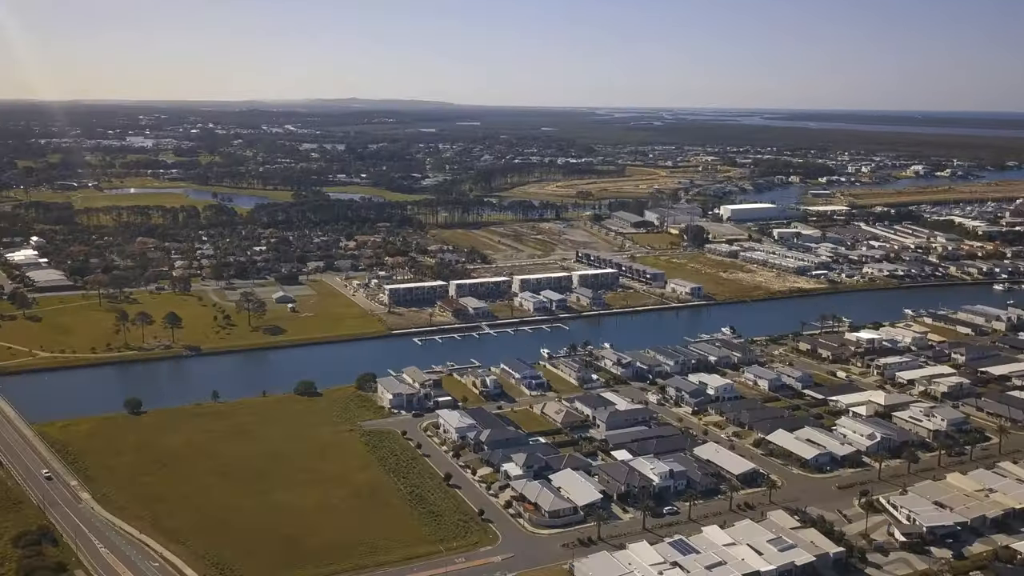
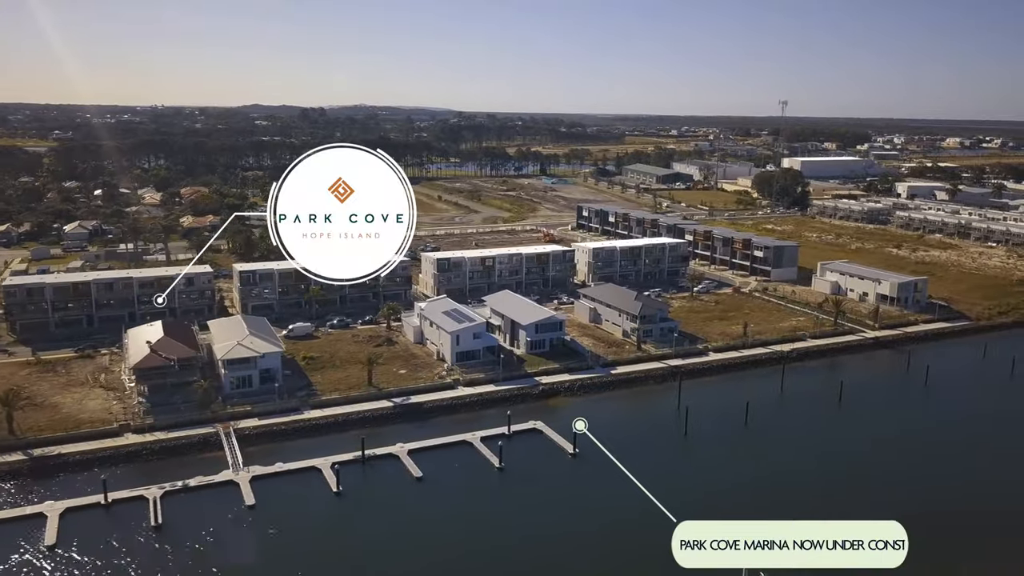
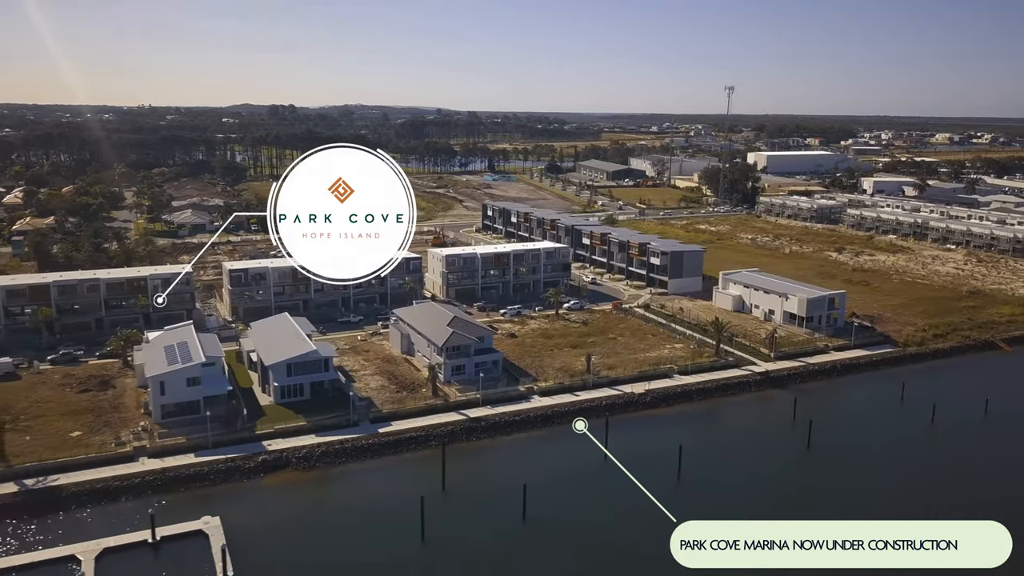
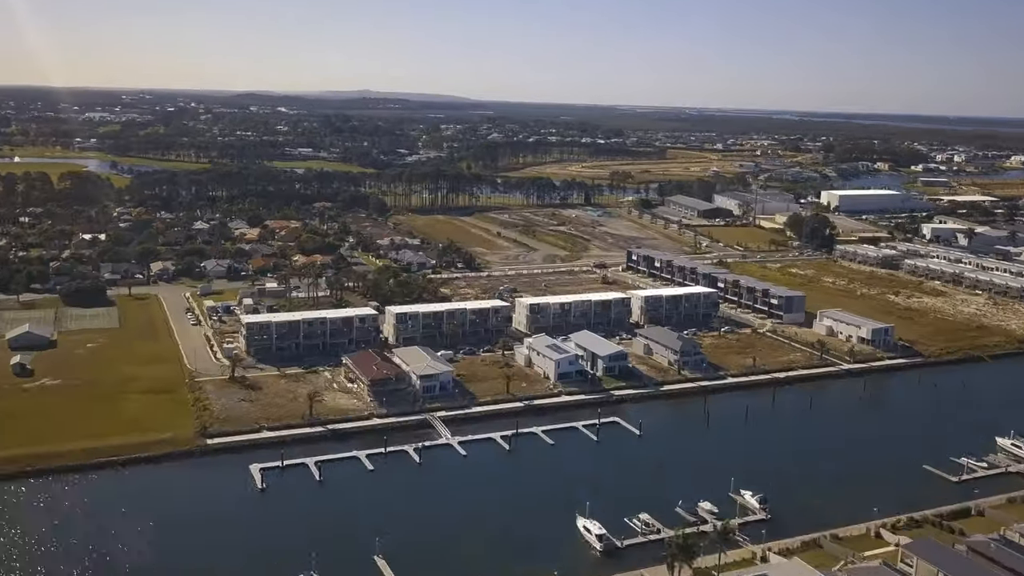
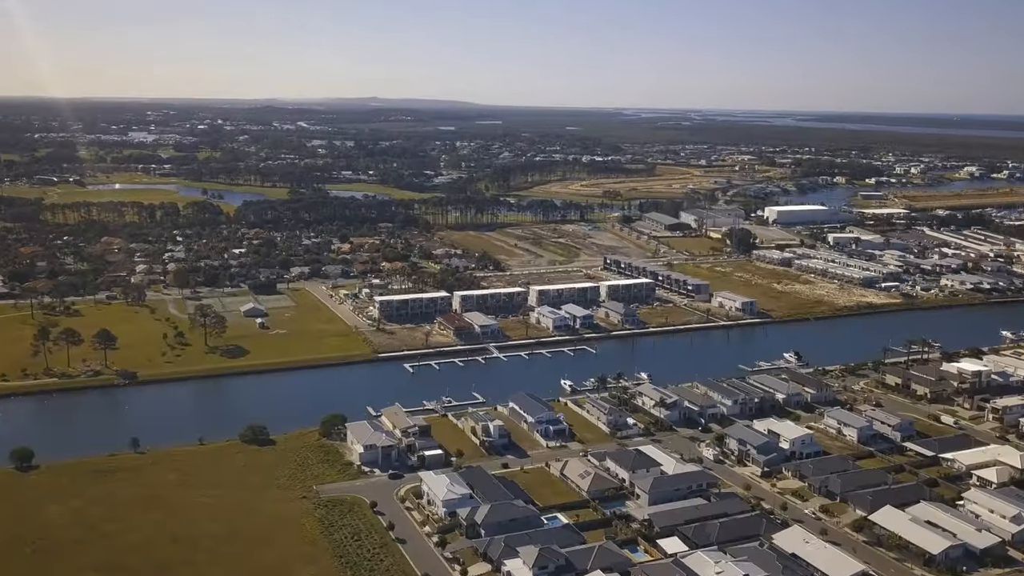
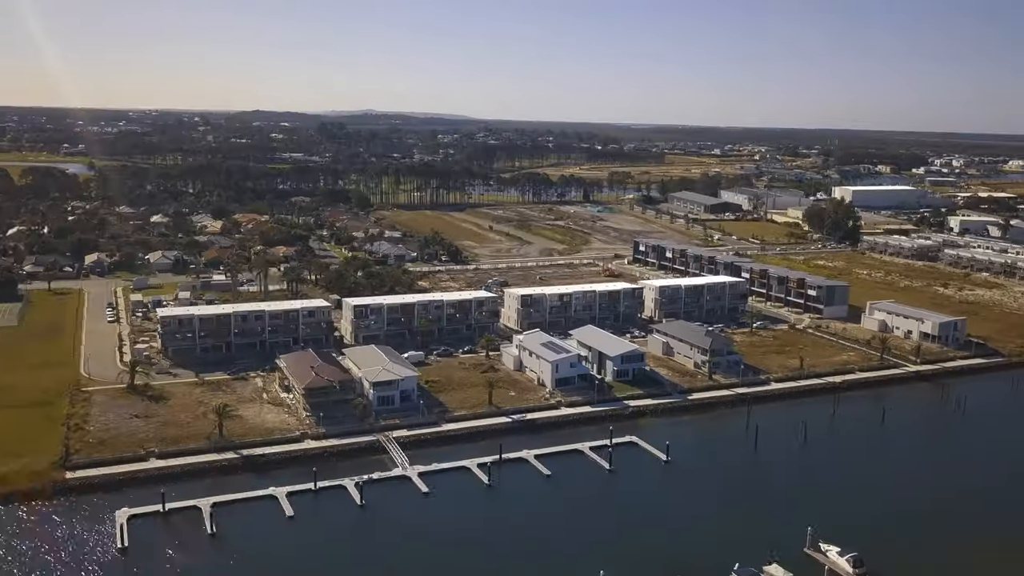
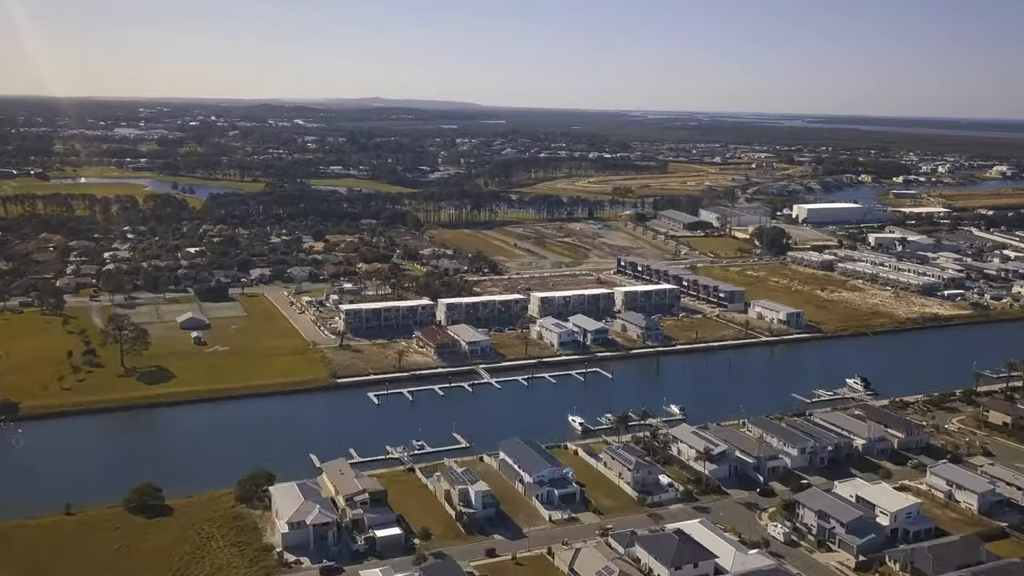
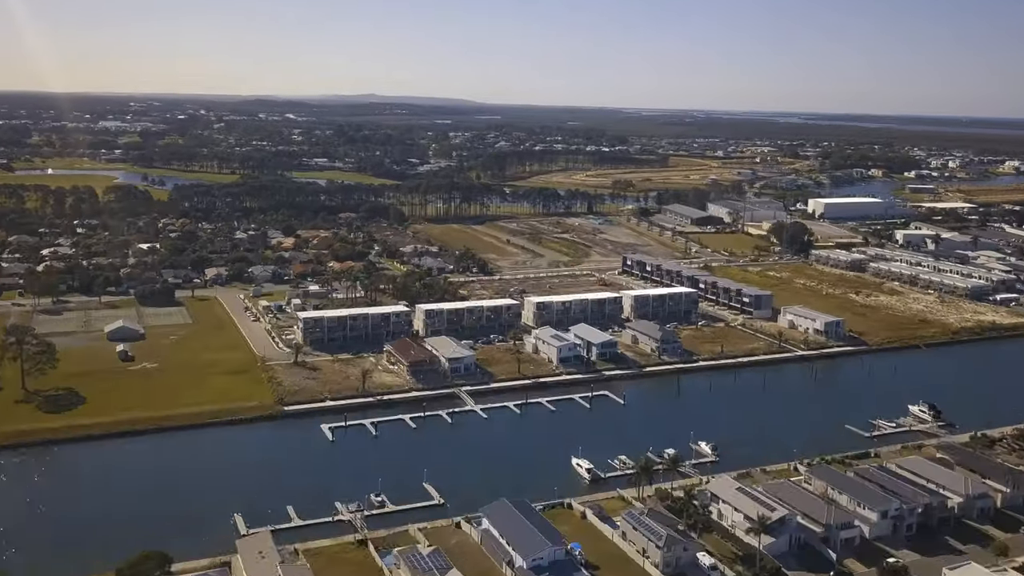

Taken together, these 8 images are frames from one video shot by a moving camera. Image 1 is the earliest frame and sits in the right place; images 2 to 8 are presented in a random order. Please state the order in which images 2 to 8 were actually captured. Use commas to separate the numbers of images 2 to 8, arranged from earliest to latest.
5, 7, 8, 4, 6, 2, 3
